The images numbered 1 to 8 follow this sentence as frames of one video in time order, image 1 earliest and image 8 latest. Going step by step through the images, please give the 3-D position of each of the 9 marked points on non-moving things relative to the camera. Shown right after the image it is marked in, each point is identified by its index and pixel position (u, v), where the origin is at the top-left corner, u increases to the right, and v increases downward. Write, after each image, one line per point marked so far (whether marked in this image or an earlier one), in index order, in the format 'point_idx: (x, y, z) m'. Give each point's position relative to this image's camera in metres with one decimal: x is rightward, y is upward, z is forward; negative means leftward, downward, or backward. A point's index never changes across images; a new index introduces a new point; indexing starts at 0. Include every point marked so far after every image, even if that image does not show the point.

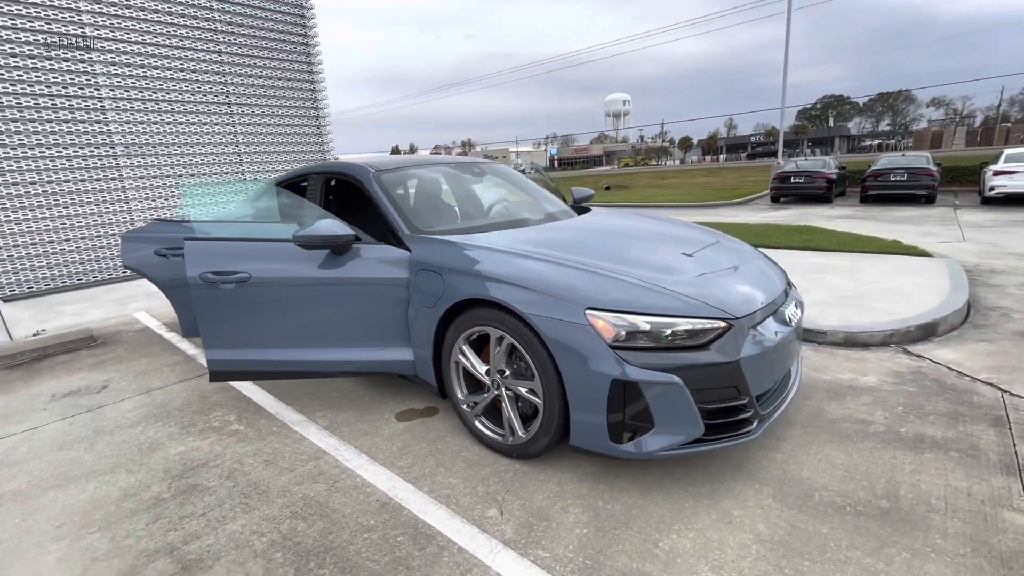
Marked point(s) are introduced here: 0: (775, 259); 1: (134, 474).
0: (+3.7, +0.4, +6.7) m
1: (-2.1, -1.0, +2.7) m
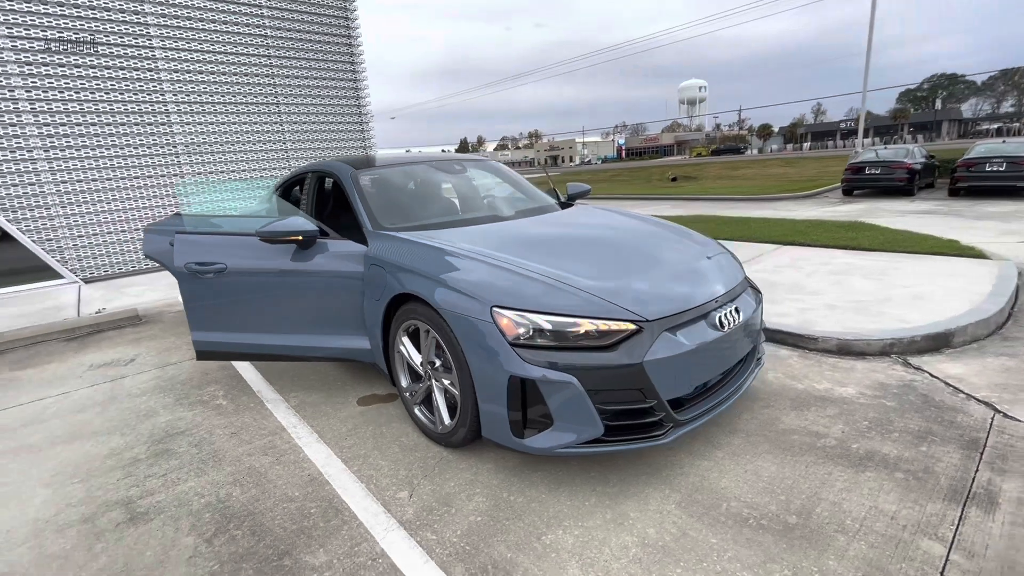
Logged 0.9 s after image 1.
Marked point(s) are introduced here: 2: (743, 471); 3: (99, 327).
0: (+3.8, +0.4, +6.3) m
1: (-2.5, -1.0, +3.1) m
2: (+1.2, -1.0, +2.5) m
3: (-4.7, -0.4, +5.4) m
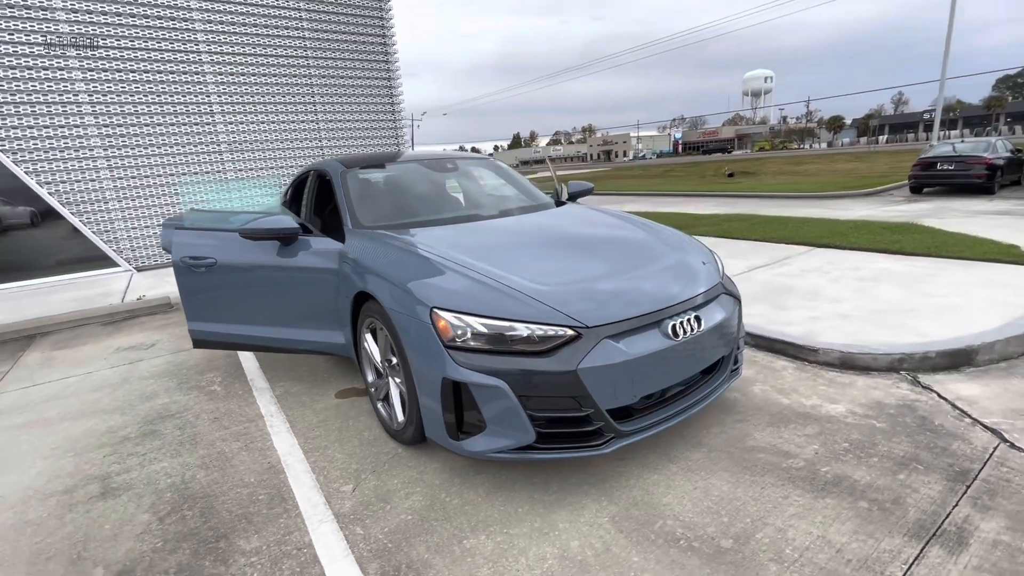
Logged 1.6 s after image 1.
0: (+3.9, +0.3, +5.9) m
1: (-2.7, -0.9, +3.4) m
2: (+0.9, -1.0, +2.4) m
3: (-4.6, -0.3, +5.9) m
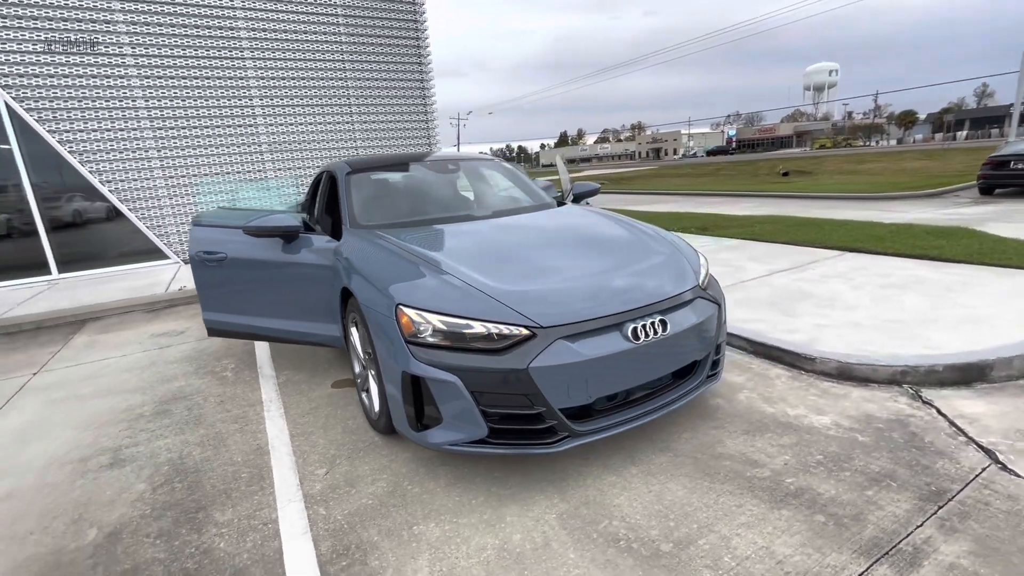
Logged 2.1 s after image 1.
0: (+4.0, +0.2, +5.6) m
1: (-2.9, -0.8, +3.7) m
2: (+0.7, -1.0, +2.4) m
3: (-4.5, -0.2, +6.3) m
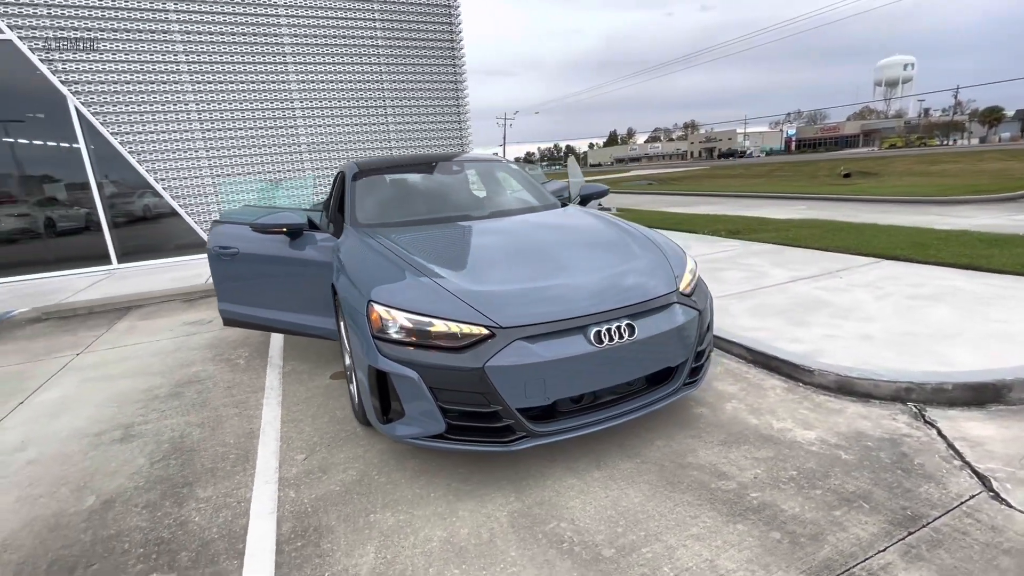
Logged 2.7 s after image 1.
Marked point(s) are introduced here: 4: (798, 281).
0: (+4.1, +0.1, +5.2) m
1: (-2.9, -0.8, +4.0) m
2: (+0.5, -1.0, +2.4) m
3: (-4.3, -0.1, +6.8) m
4: (+3.3, +0.1, +5.6) m
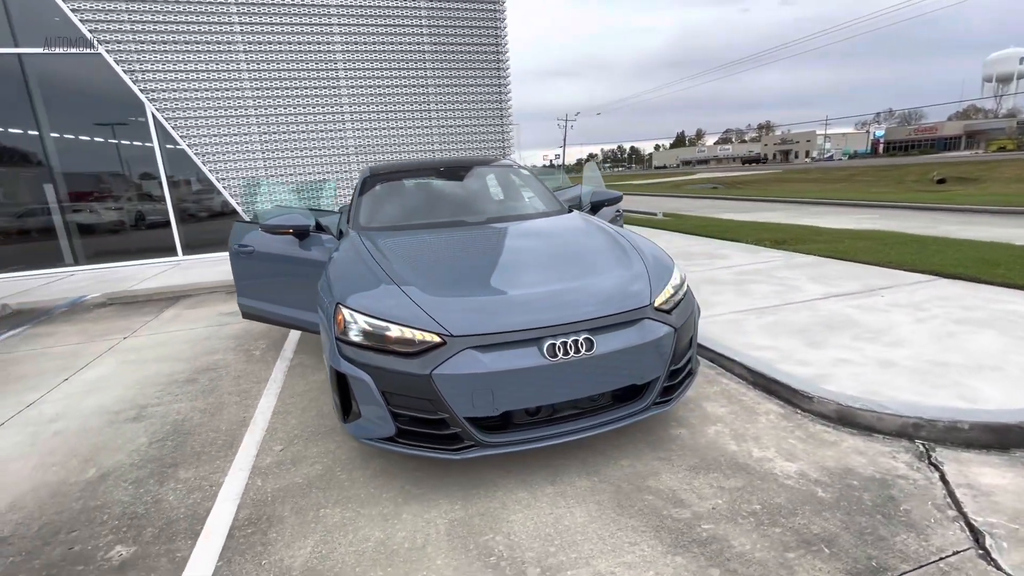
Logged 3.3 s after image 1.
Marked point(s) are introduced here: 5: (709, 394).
0: (+4.2, -0.1, +4.7) m
1: (-3.0, -0.7, +4.4) m
2: (+0.2, -1.1, +2.3) m
3: (-4.0, 0.0, +7.3) m
4: (+3.5, -0.1, +5.2) m
5: (+1.4, -0.8, +3.4) m
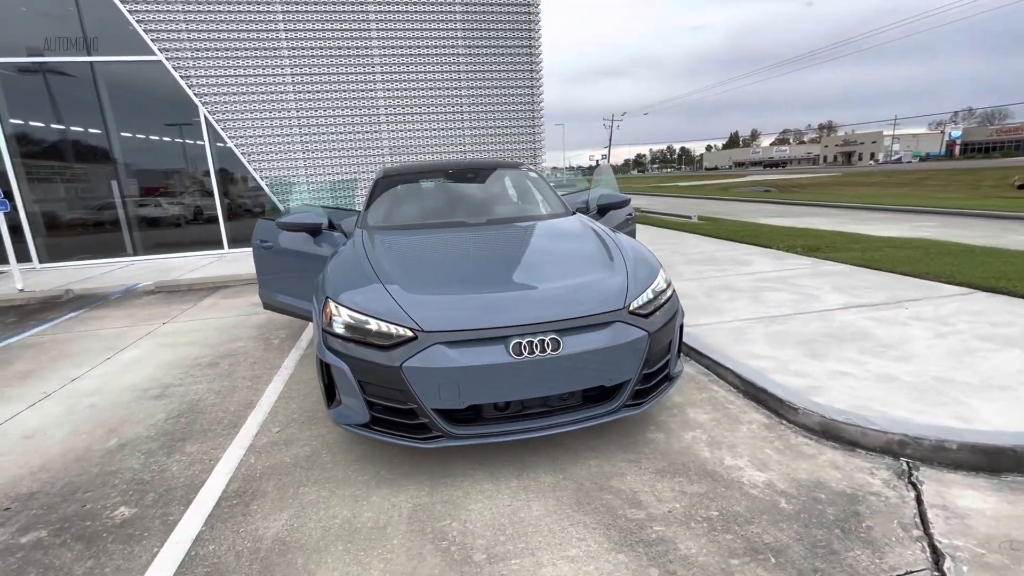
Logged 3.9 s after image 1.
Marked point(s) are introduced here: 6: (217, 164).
0: (+4.2, -0.2, +4.5) m
1: (-3.0, -0.6, +4.7) m
2: (0.0, -1.1, +2.4) m
3: (-3.7, +0.1, +7.7) m
4: (+3.5, -0.2, +5.0) m
5: (+1.3, -0.8, +3.4) m
6: (-6.7, +2.8, +10.8) m
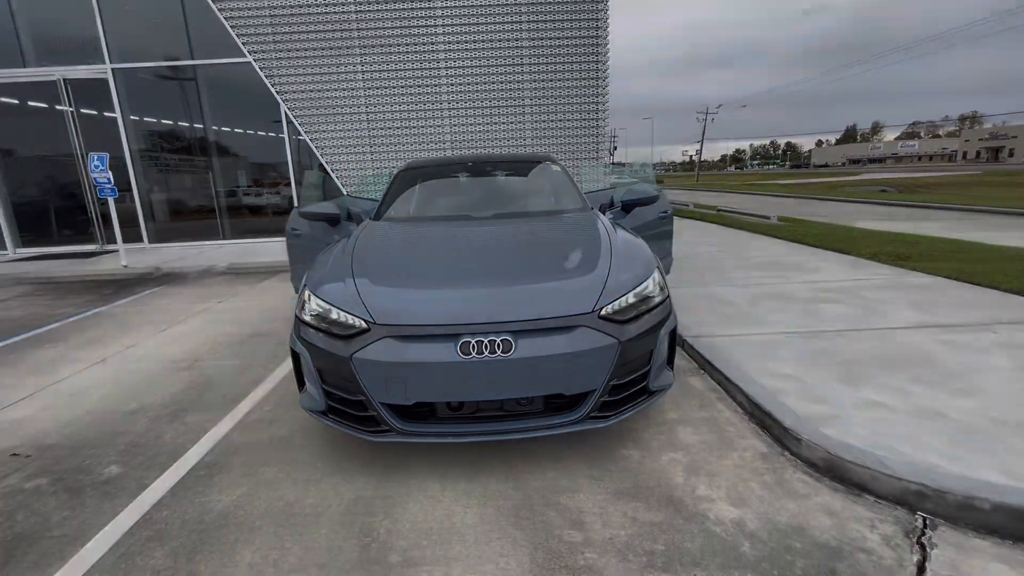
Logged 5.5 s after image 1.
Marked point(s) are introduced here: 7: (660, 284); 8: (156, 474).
0: (+4.3, -0.4, +3.6) m
1: (-2.8, -0.4, +5.1) m
2: (-0.3, -1.1, +2.3) m
3: (-3.0, +0.4, +8.2) m
4: (+3.6, -0.4, +4.2) m
5: (+1.2, -0.8, +3.1) m
6: (-5.3, +3.2, +11.6) m
7: (+0.9, 0.0, +2.9) m
8: (-2.0, -1.0, +2.7) m
